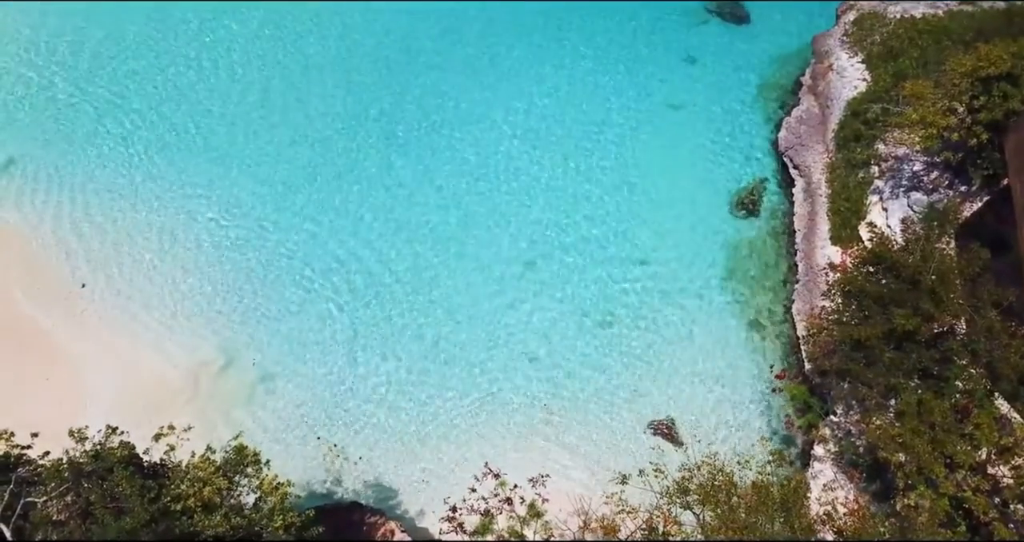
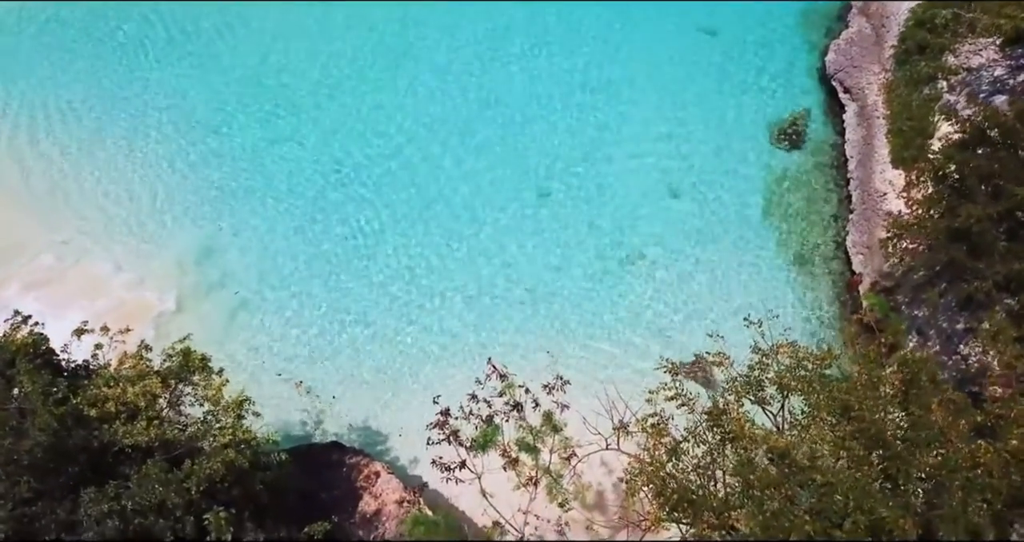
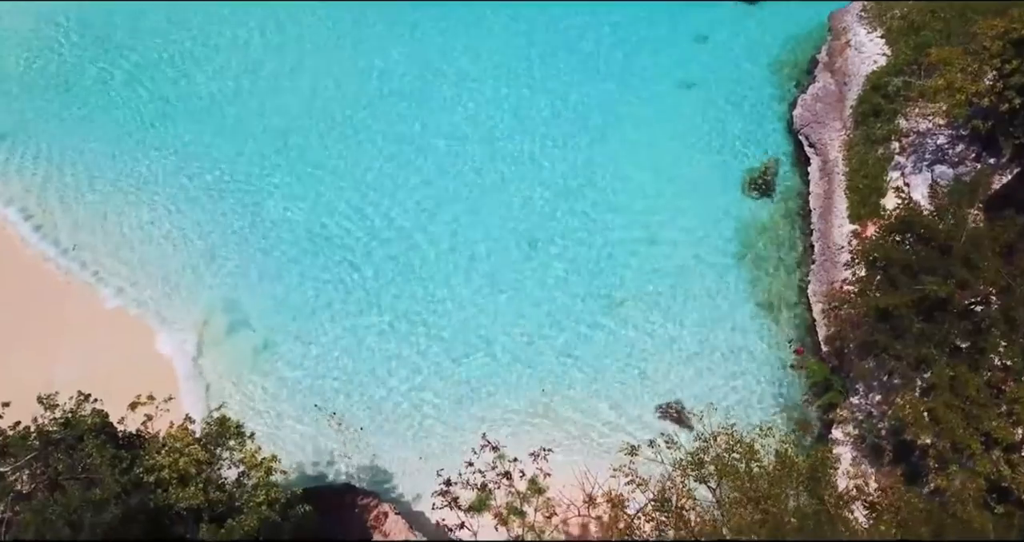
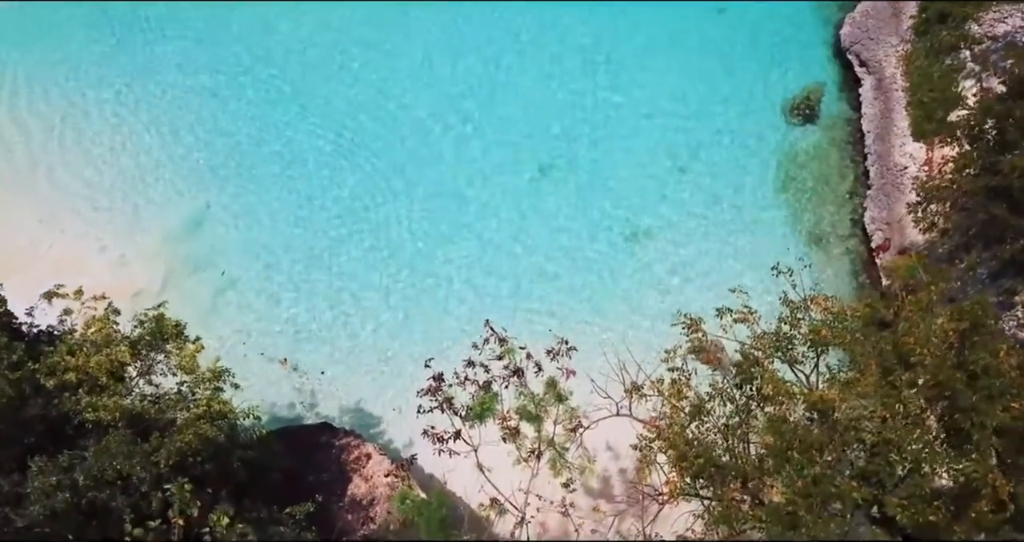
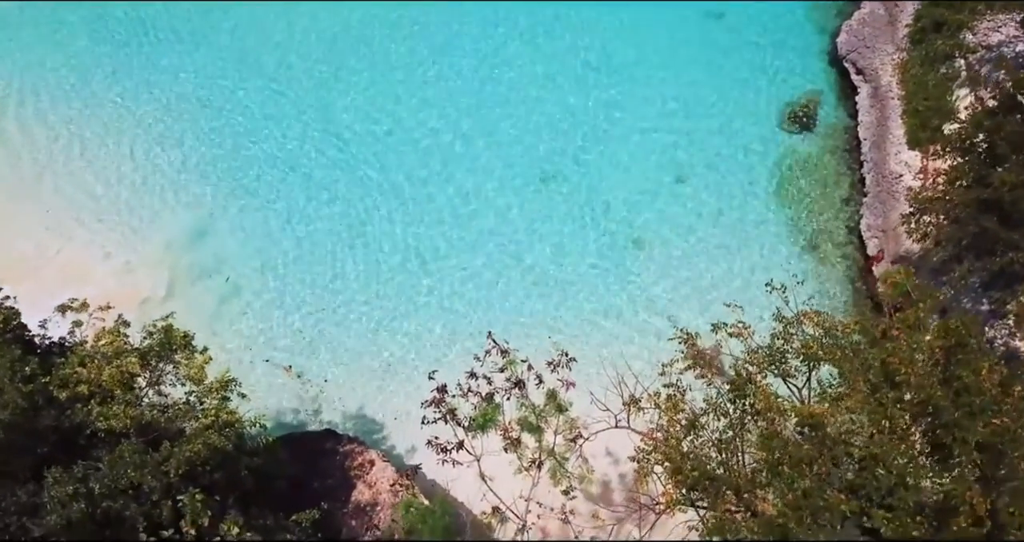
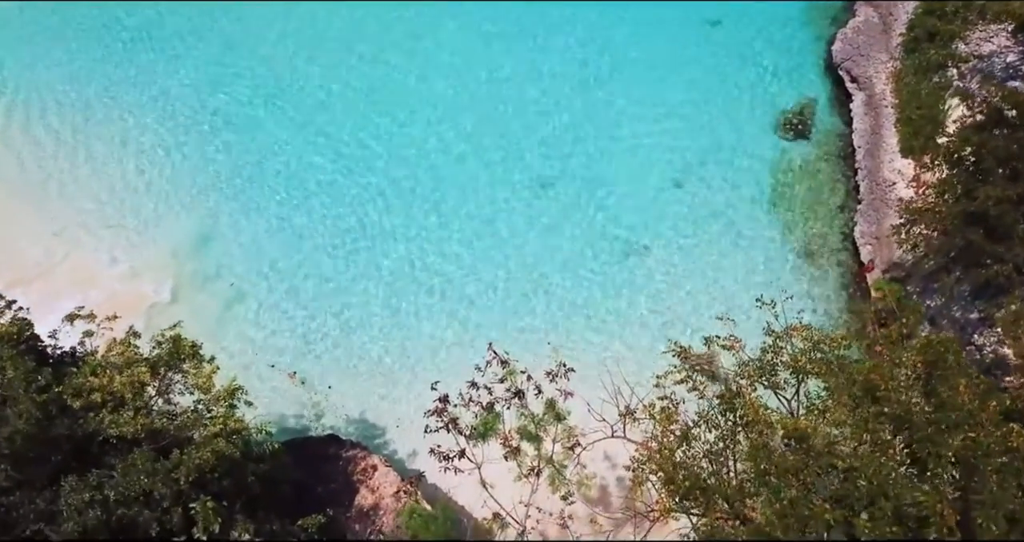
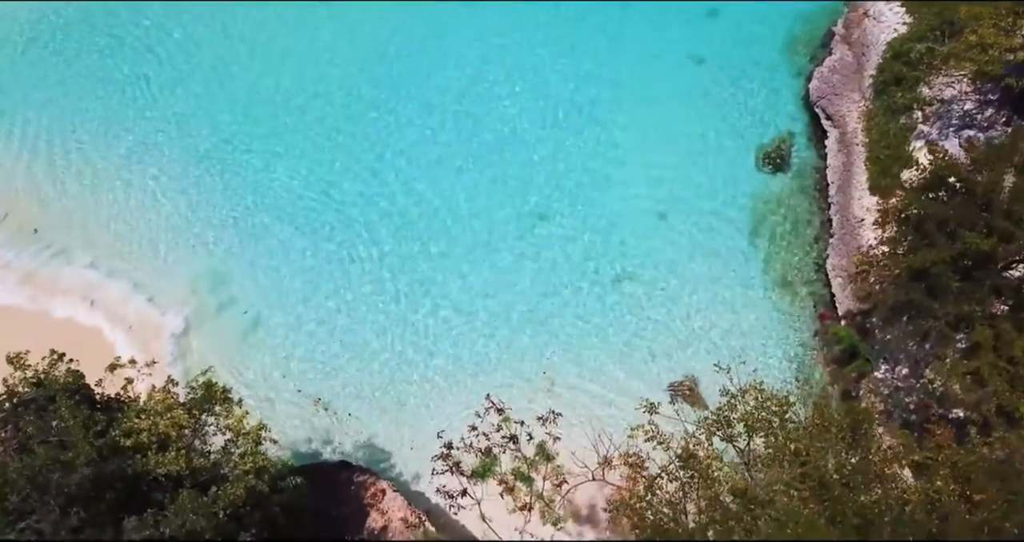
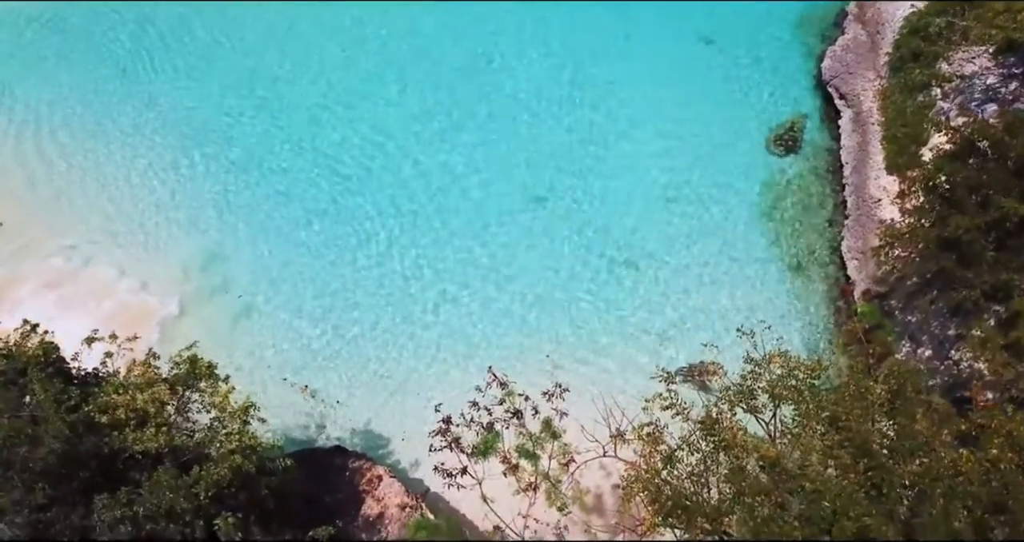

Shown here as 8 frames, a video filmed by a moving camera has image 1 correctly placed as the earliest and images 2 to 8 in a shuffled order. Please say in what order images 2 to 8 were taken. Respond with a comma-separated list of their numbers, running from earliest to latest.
3, 7, 8, 2, 6, 5, 4
